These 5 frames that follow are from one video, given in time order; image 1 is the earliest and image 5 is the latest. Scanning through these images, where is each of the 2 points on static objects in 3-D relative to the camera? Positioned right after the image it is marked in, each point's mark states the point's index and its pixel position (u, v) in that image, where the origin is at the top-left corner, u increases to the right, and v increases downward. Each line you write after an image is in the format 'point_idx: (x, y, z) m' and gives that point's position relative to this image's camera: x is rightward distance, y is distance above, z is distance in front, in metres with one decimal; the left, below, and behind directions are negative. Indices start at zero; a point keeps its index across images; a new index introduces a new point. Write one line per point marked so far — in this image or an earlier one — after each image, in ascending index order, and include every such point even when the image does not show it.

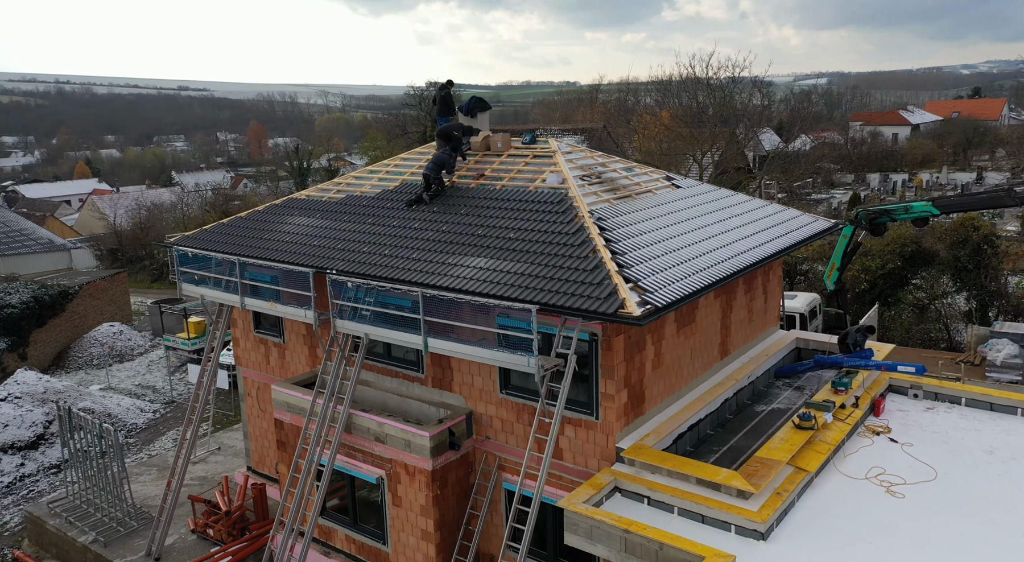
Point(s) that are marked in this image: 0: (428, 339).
0: (-1.2, -0.9, +13.8) m
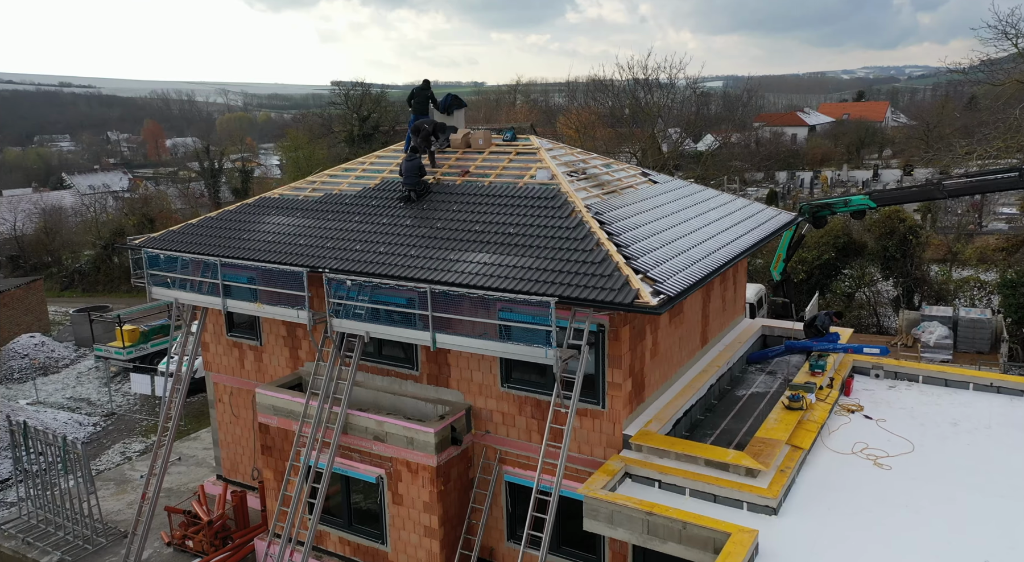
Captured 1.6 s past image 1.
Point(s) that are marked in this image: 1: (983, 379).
0: (-1.1, -0.9, +14.0) m
1: (+8.7, -1.8, +15.7) m
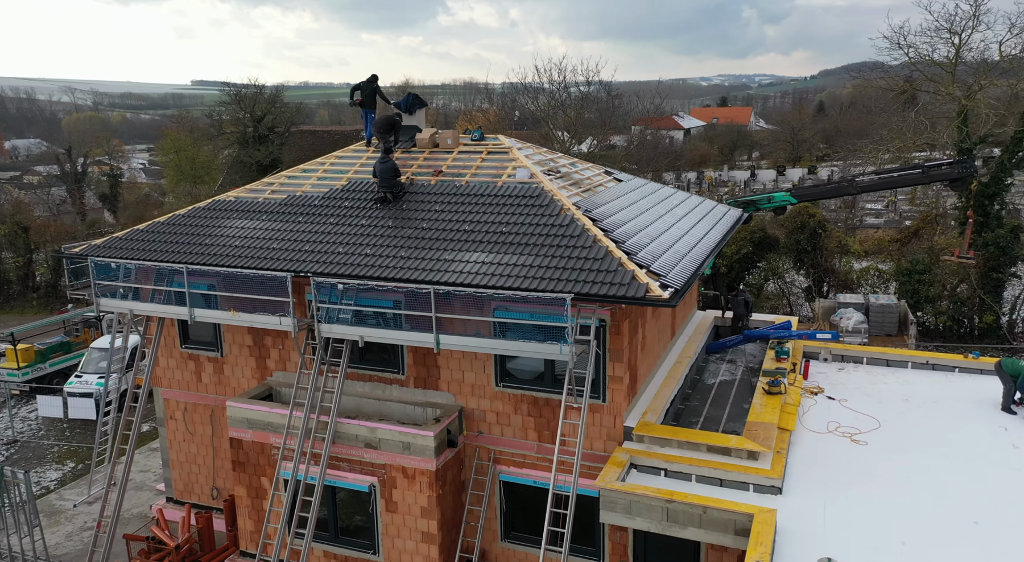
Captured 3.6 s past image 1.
0: (-1.1, -0.9, +13.8) m
1: (+8.2, -1.5, +17.2) m
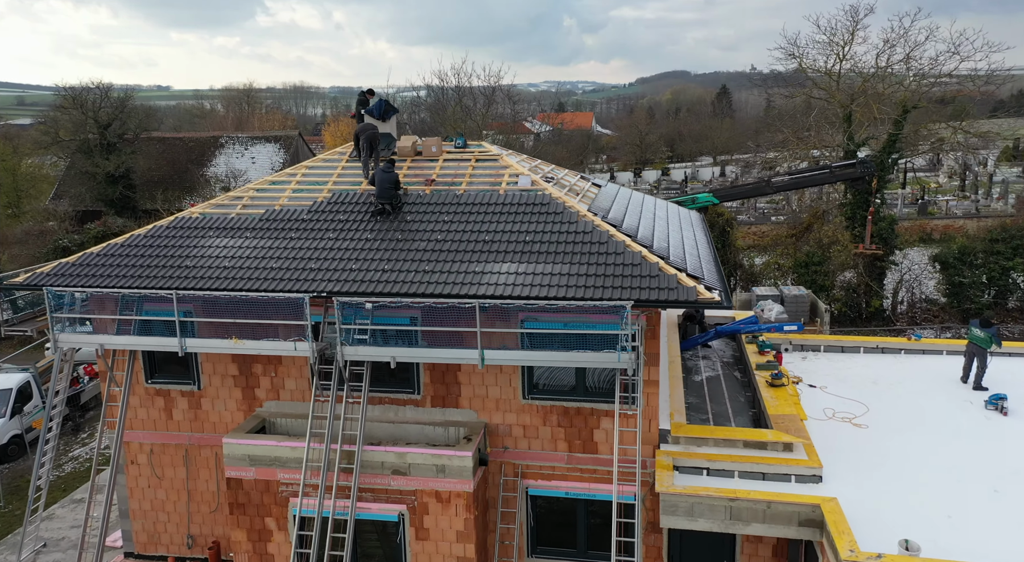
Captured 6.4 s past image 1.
0: (-0.5, -1.1, +13.1) m
1: (+7.8, -1.3, +18.6) m
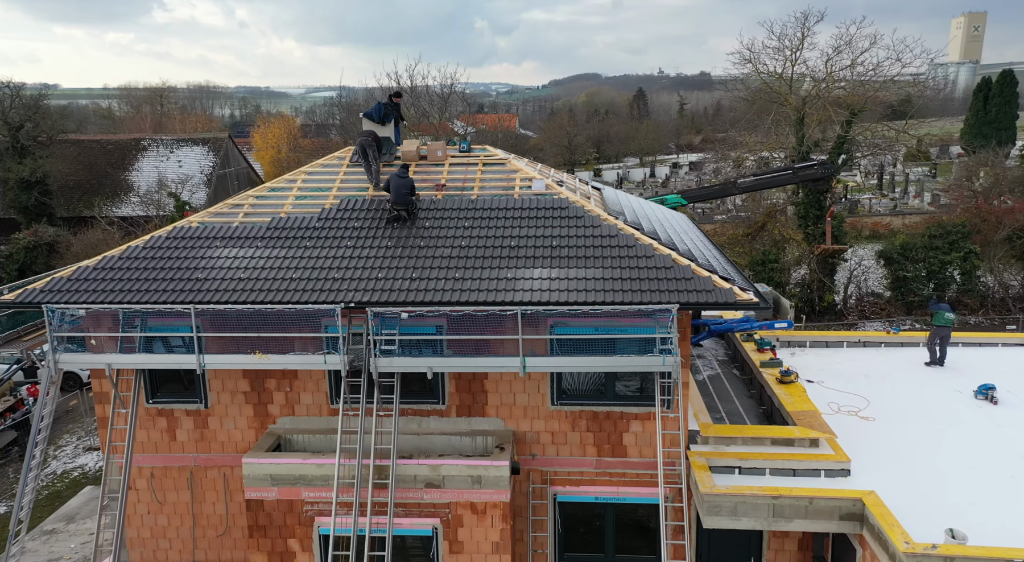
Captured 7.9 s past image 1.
0: (+0.1, -1.2, +12.7) m
1: (+7.7, -1.2, +19.2) m
